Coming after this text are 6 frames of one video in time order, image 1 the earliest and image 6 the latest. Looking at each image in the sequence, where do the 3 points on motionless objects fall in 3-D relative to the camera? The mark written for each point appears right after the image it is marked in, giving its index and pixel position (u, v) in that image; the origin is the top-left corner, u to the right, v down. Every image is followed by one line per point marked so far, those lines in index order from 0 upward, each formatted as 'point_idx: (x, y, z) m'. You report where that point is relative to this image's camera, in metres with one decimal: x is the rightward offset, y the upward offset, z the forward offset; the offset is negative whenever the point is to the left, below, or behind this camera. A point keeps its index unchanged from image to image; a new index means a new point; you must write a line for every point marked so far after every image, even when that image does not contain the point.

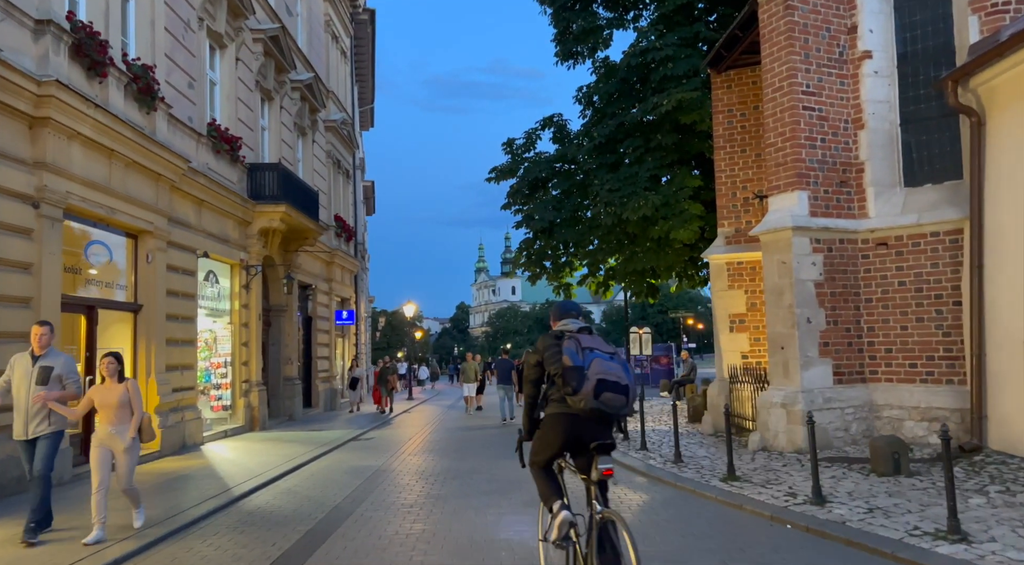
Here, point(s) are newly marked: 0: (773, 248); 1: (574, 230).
0: (+3.6, +0.5, +10.9) m
1: (+1.4, +1.2, +18.0) m
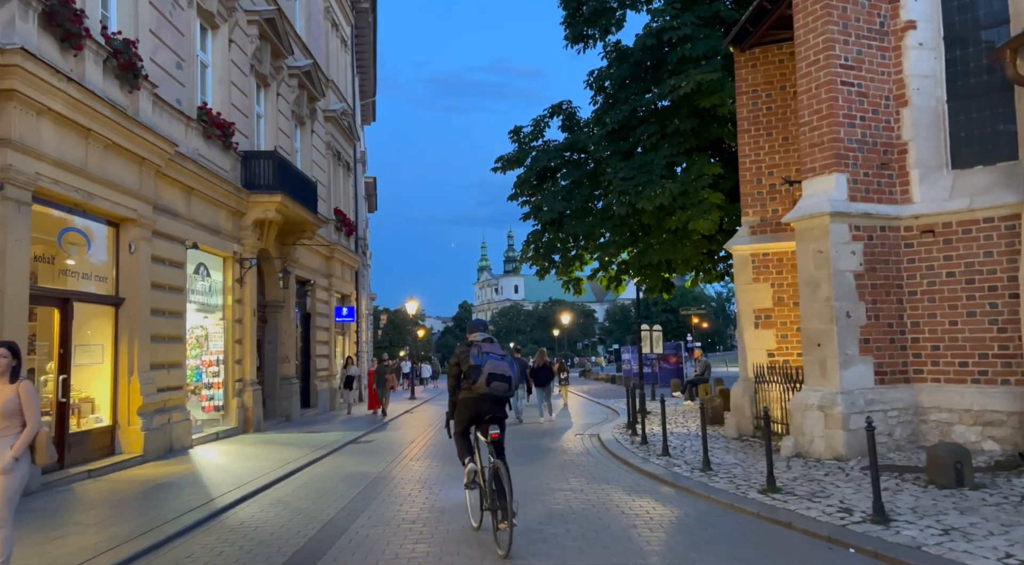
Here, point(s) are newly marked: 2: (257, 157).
0: (+3.7, +0.6, +10.0) m
1: (+1.5, +1.3, +17.1) m
2: (-5.5, +2.7, +16.9) m
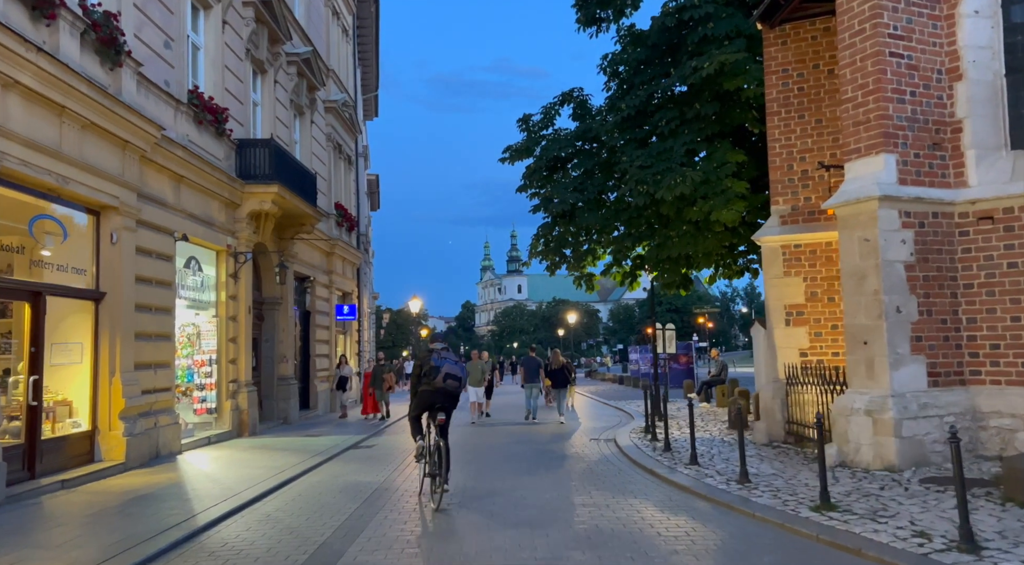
0: (+3.9, +0.7, +9.1) m
1: (+1.7, +1.4, +16.2) m
2: (-5.3, +2.8, +16.1) m
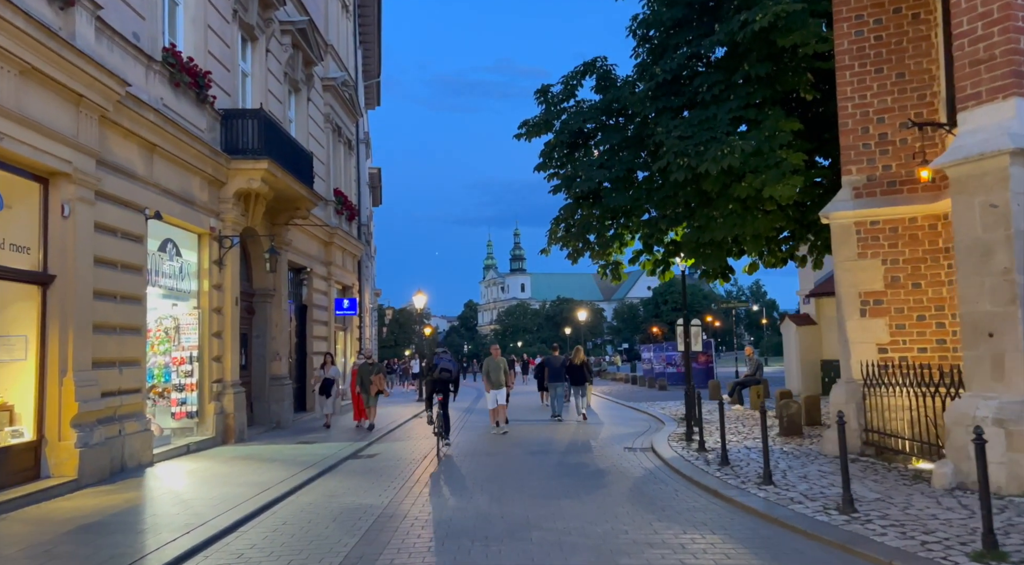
0: (+4.2, +0.9, +7.3) m
1: (+2.1, +1.6, +14.4) m
2: (-4.9, +3.0, +14.3) m
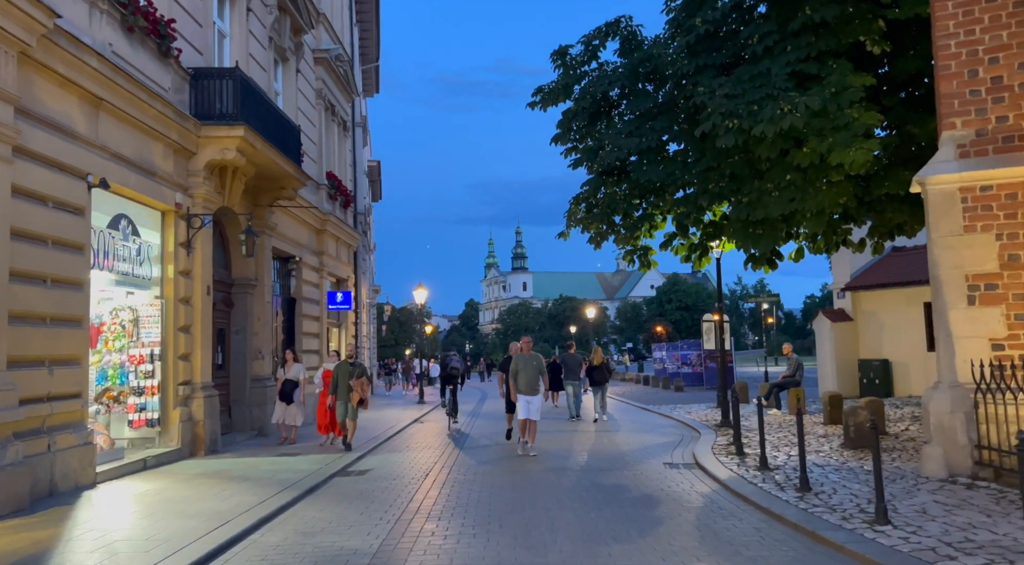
0: (+4.5, +1.1, +5.3) m
1: (+2.3, +1.8, +12.5) m
2: (-4.7, +3.2, +12.3) m
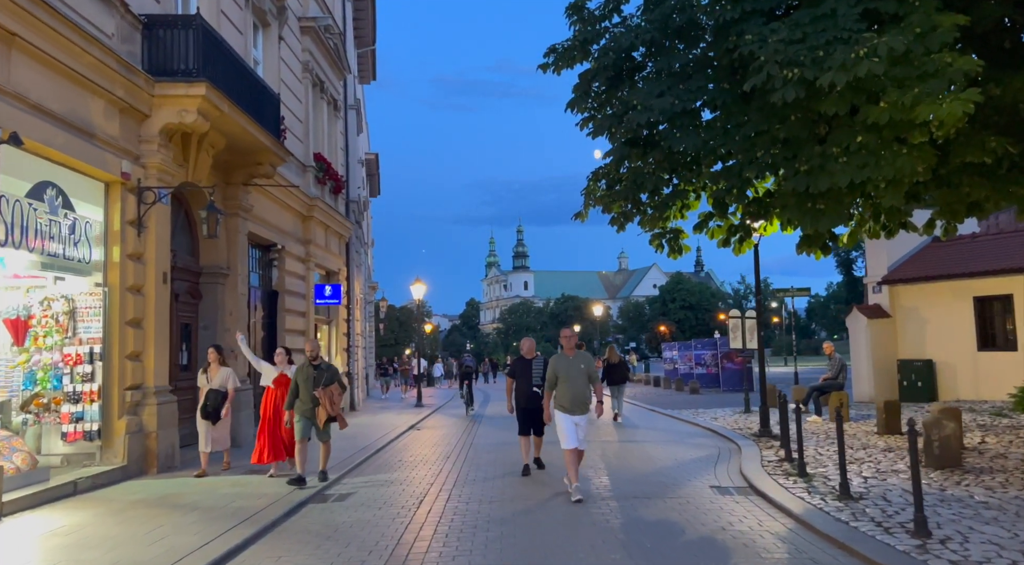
0: (+4.6, +1.3, +3.4) m
1: (+2.5, +2.0, +10.6) m
2: (-4.5, +3.4, +10.5) m
